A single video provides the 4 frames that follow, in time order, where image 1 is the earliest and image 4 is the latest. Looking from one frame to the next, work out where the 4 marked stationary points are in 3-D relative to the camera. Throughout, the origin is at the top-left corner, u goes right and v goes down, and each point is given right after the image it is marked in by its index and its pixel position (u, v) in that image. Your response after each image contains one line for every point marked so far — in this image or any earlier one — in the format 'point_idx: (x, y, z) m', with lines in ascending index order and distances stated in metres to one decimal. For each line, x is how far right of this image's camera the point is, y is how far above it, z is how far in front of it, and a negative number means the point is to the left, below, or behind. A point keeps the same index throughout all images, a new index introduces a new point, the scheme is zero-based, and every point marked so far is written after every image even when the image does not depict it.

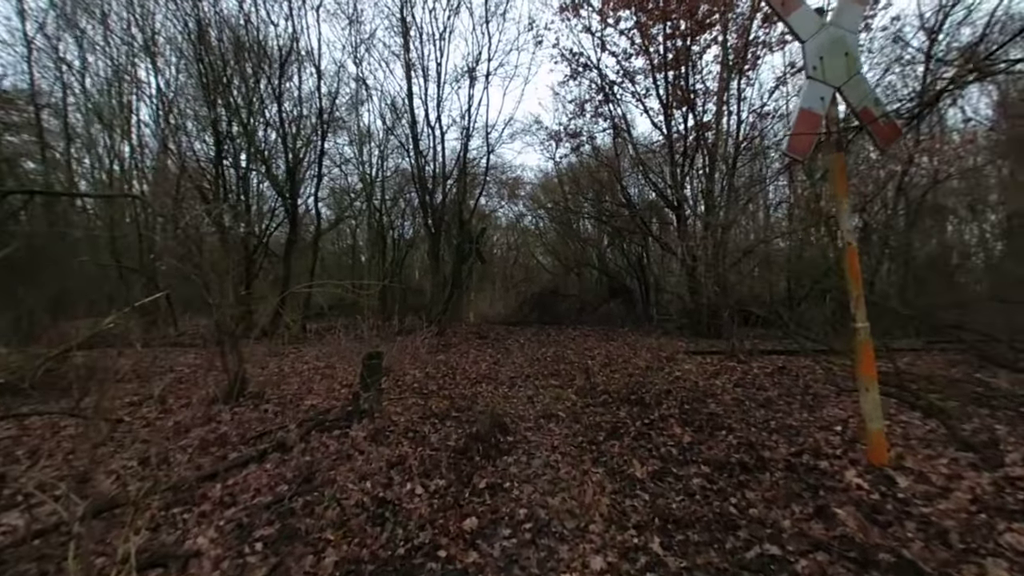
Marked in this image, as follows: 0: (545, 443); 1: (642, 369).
0: (+0.6, -2.7, +7.4) m
1: (+3.7, -2.3, +12.4) m
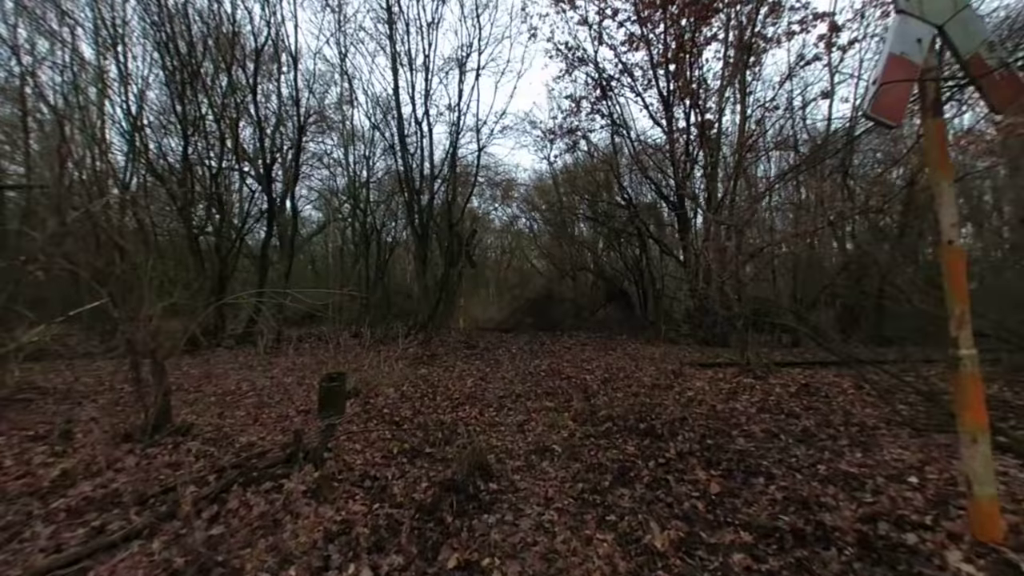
0: (+0.3, -2.8, +5.9) m
1: (+3.5, -2.5, +10.9) m
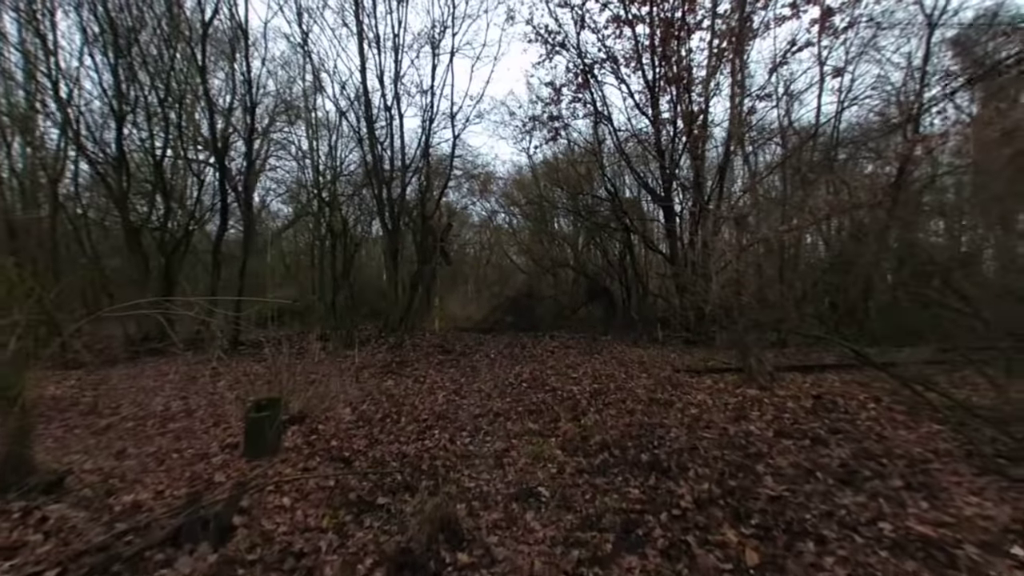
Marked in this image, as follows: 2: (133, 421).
0: (+0.1, -2.9, +4.5) m
1: (+3.0, -2.5, +9.6) m
2: (-8.1, -2.8, +9.3) m
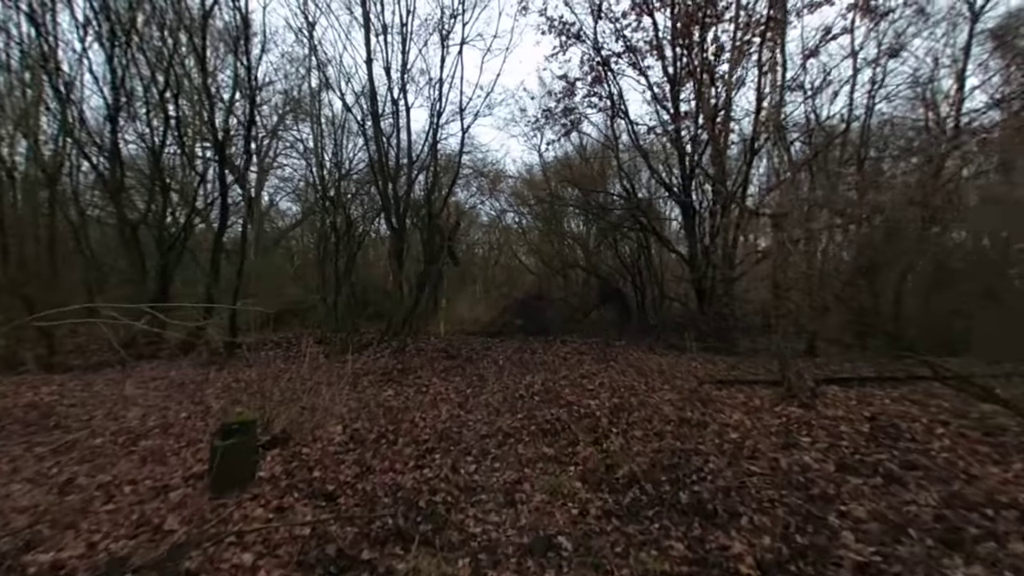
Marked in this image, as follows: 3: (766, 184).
0: (+0.2, -3.0, +3.4) m
1: (+3.2, -2.6, +8.5) m
2: (-7.9, -2.9, +8.3) m
3: (+8.2, +3.4, +13.9) m
